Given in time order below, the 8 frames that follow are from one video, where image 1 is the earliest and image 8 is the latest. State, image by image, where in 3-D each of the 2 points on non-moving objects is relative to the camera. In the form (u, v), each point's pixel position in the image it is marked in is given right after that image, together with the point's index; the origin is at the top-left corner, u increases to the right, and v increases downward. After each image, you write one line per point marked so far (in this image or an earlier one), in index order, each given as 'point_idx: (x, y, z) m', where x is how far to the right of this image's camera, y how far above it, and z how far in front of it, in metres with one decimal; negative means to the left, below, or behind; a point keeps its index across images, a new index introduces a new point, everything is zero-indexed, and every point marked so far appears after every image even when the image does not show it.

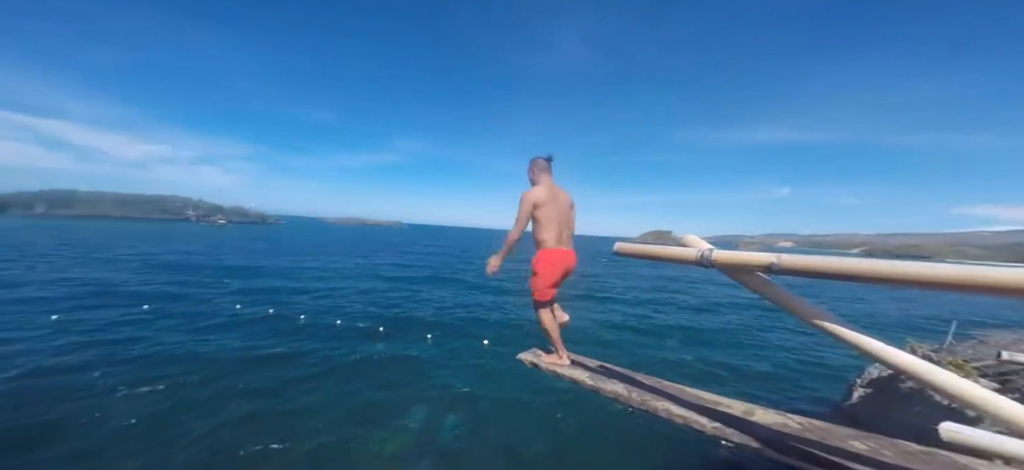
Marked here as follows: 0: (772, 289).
0: (+3.7, -0.8, +5.1) m
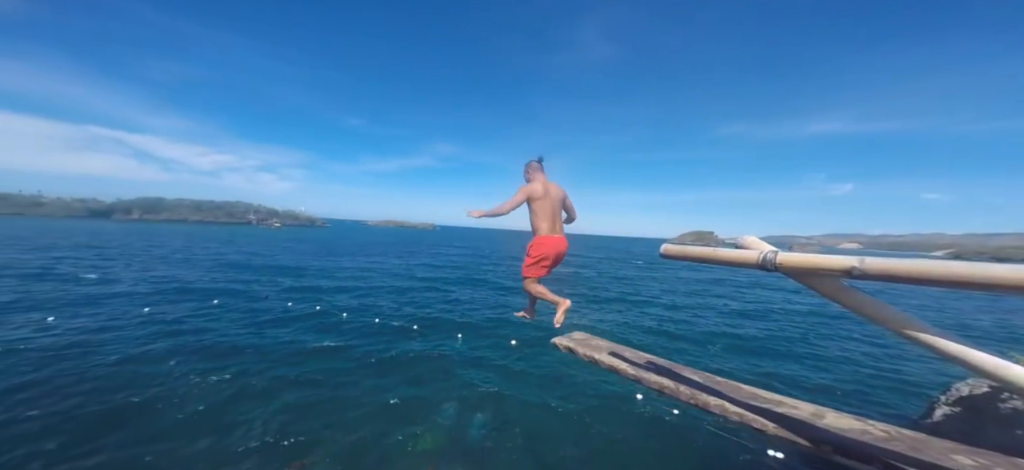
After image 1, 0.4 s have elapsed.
0: (+4.4, -0.8, +4.8) m
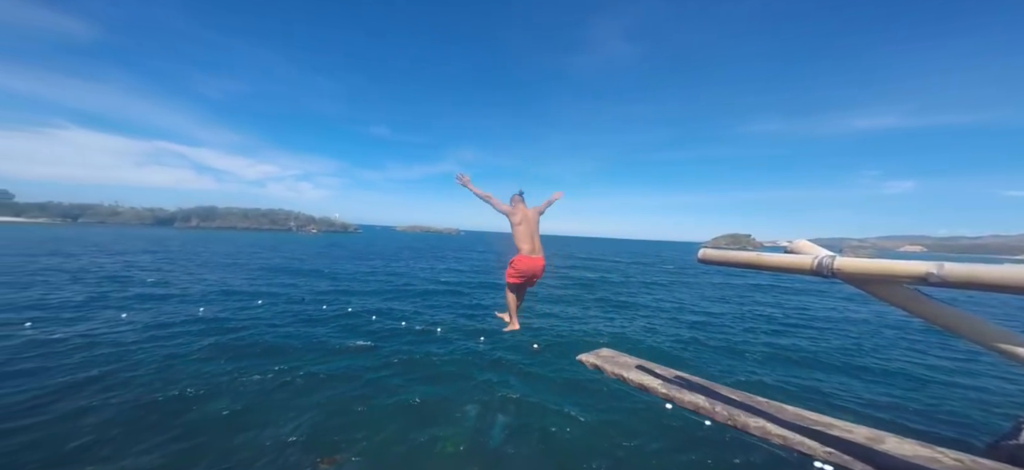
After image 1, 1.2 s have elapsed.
0: (+4.8, -0.8, +4.3) m
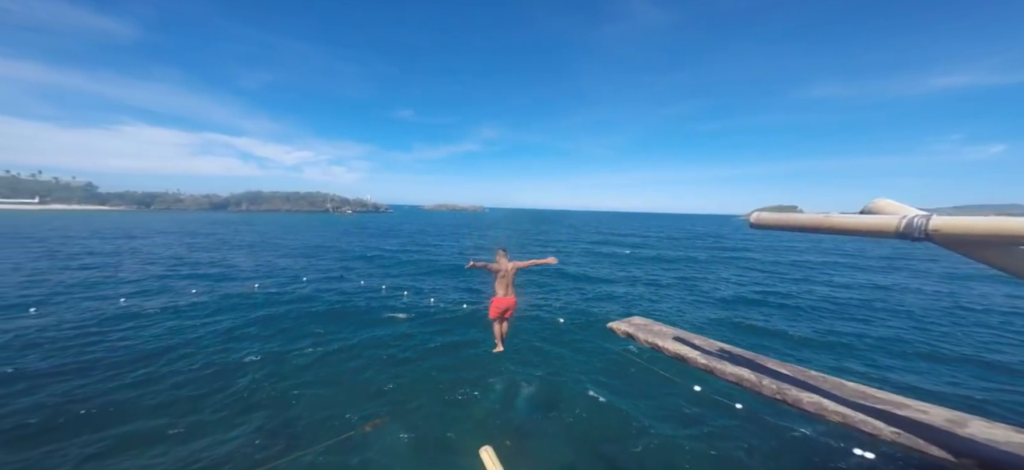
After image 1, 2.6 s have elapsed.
0: (+5.0, -0.4, +3.6) m
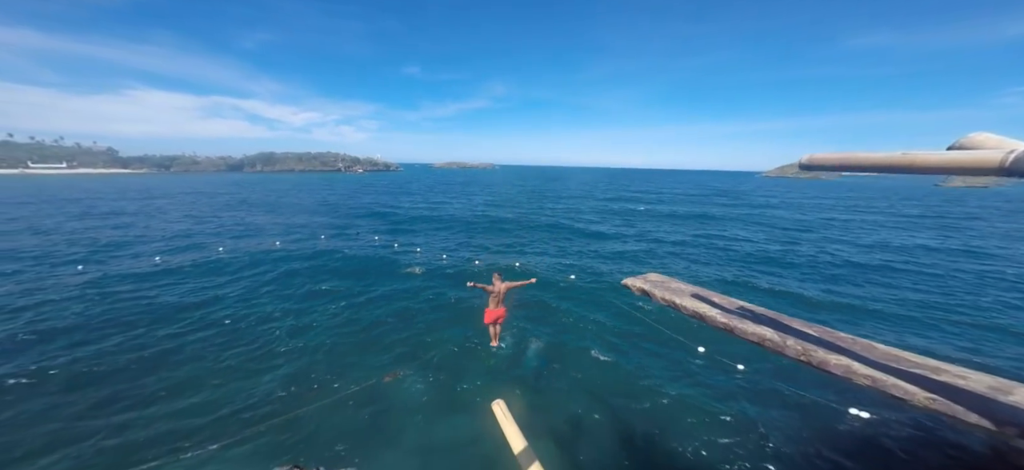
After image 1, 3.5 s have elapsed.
0: (+5.2, +0.1, +3.0) m
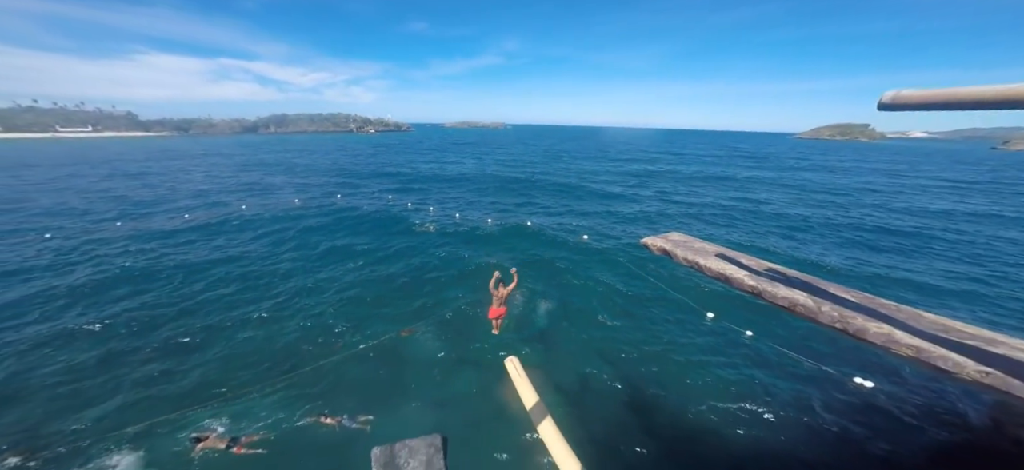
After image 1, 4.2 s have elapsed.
0: (+5.4, +0.4, +2.4) m
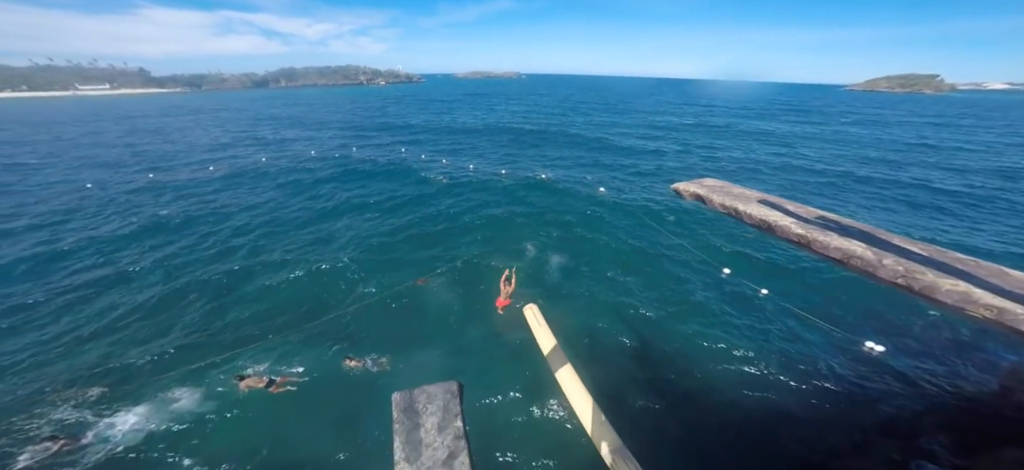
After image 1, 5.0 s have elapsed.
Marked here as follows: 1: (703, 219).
0: (+5.7, +0.7, +1.7) m
1: (+9.9, +0.9, +19.0) m
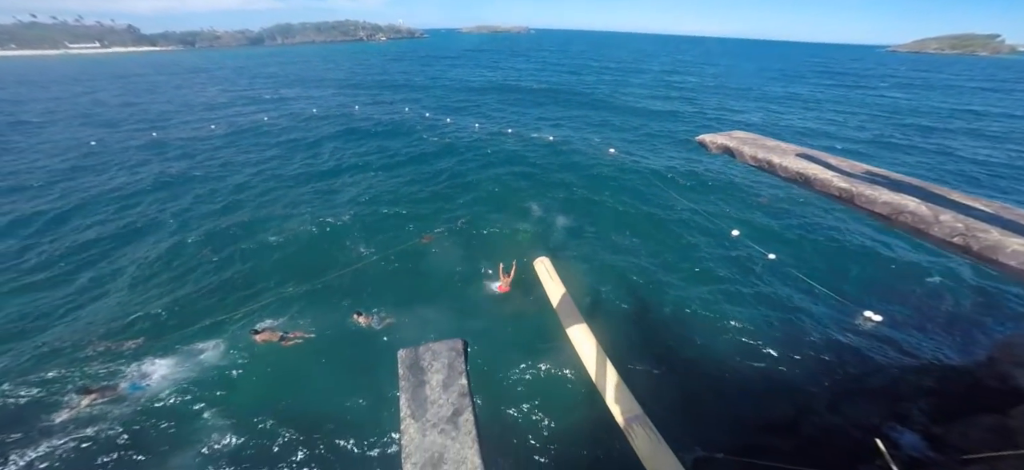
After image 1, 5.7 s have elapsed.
0: (+5.9, +0.8, +1.3) m
1: (+10.2, +2.5, +18.5) m
